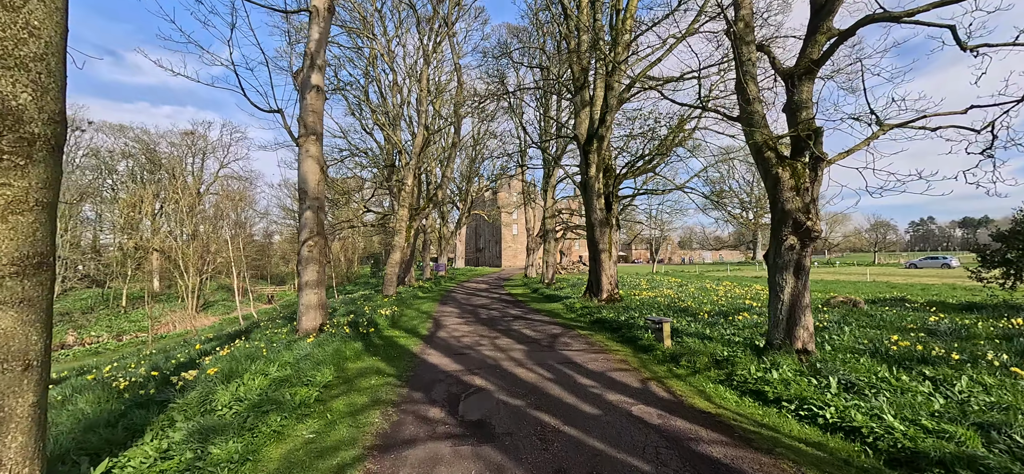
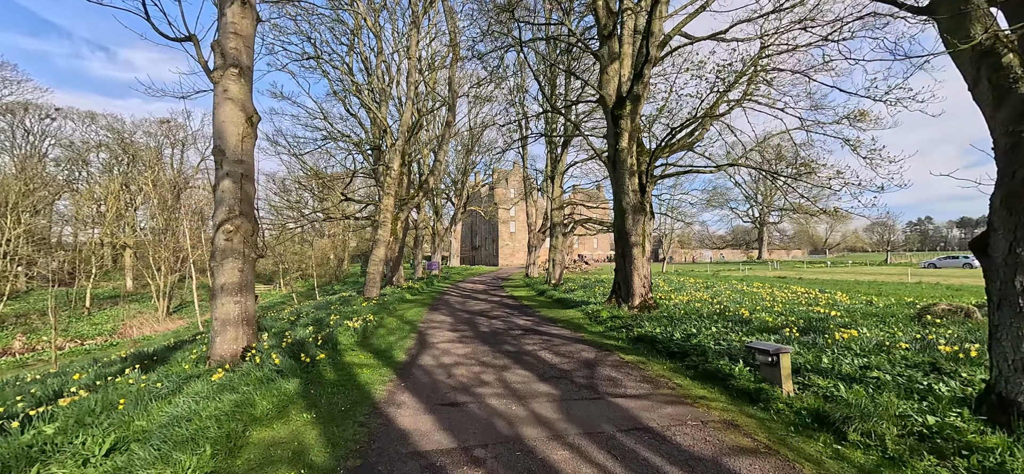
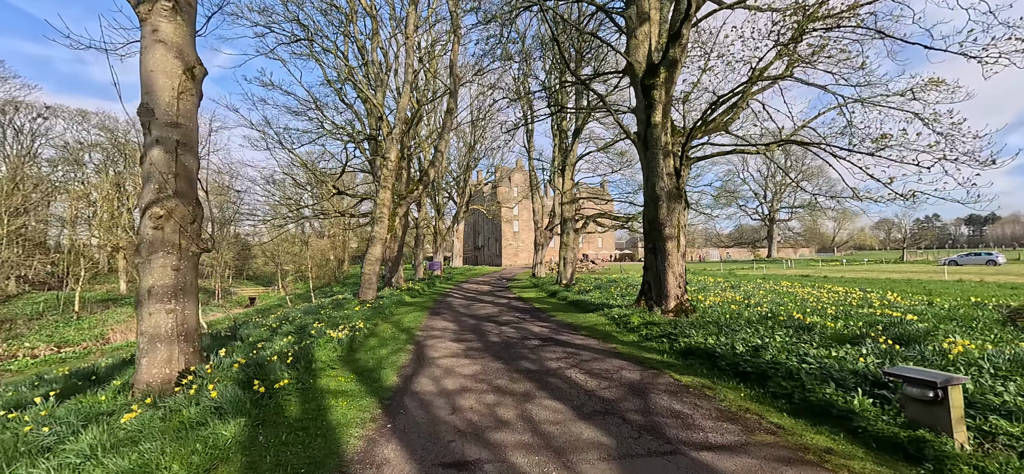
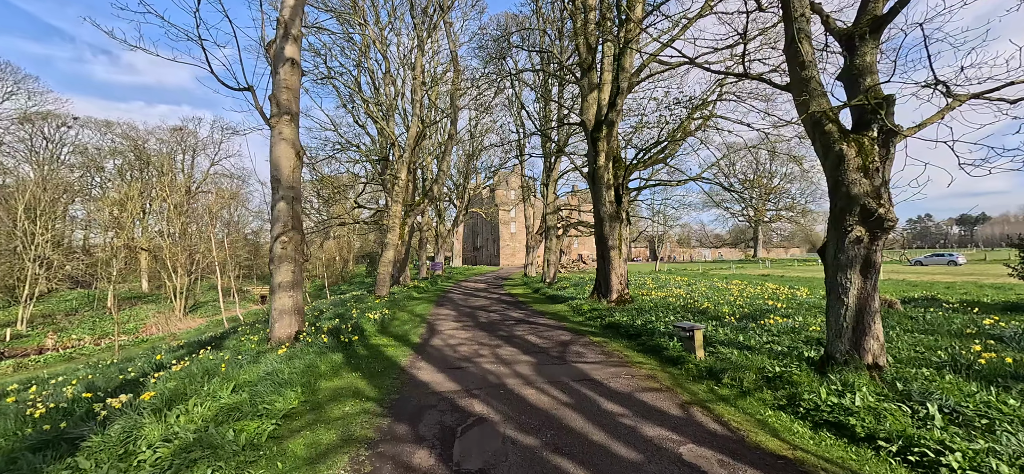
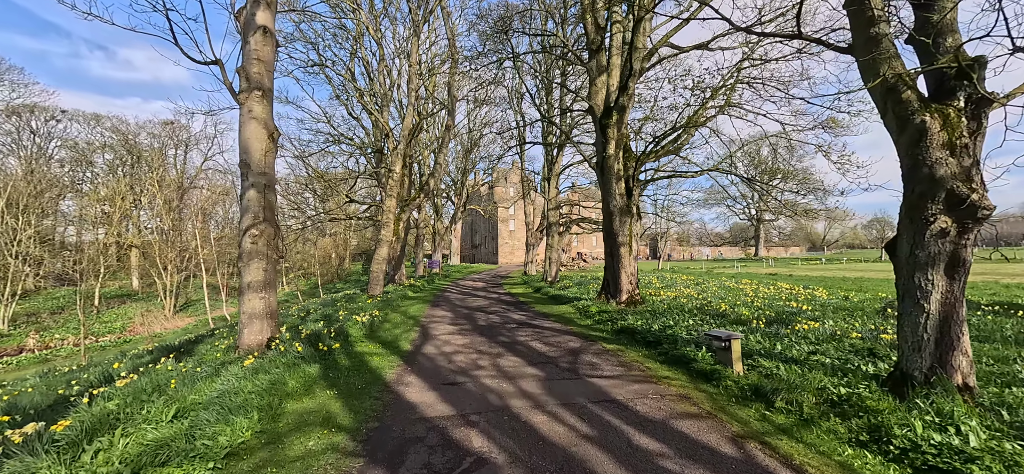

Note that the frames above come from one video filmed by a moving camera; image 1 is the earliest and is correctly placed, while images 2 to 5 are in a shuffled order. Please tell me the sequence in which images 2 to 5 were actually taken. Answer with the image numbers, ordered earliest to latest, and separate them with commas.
4, 5, 2, 3
